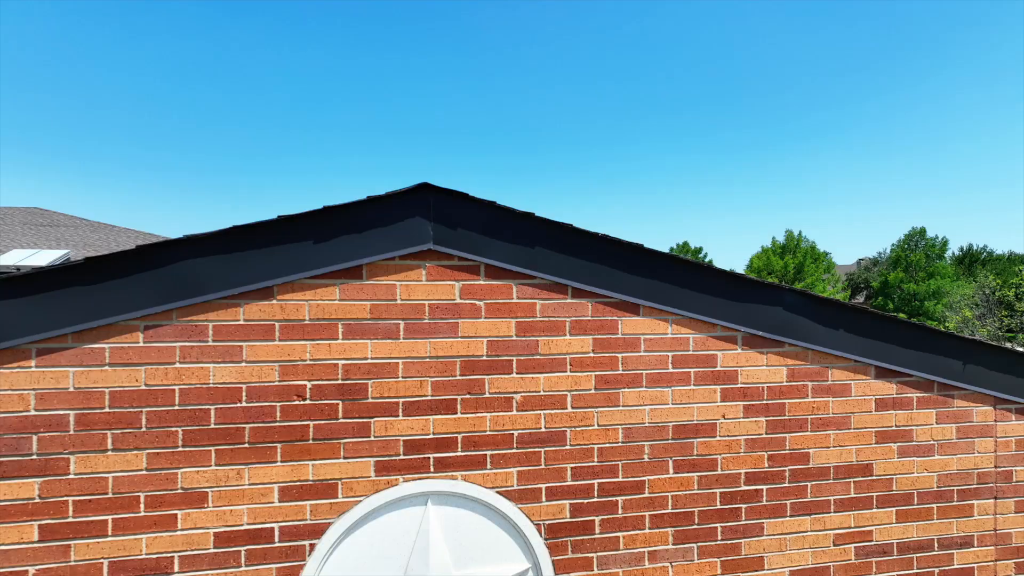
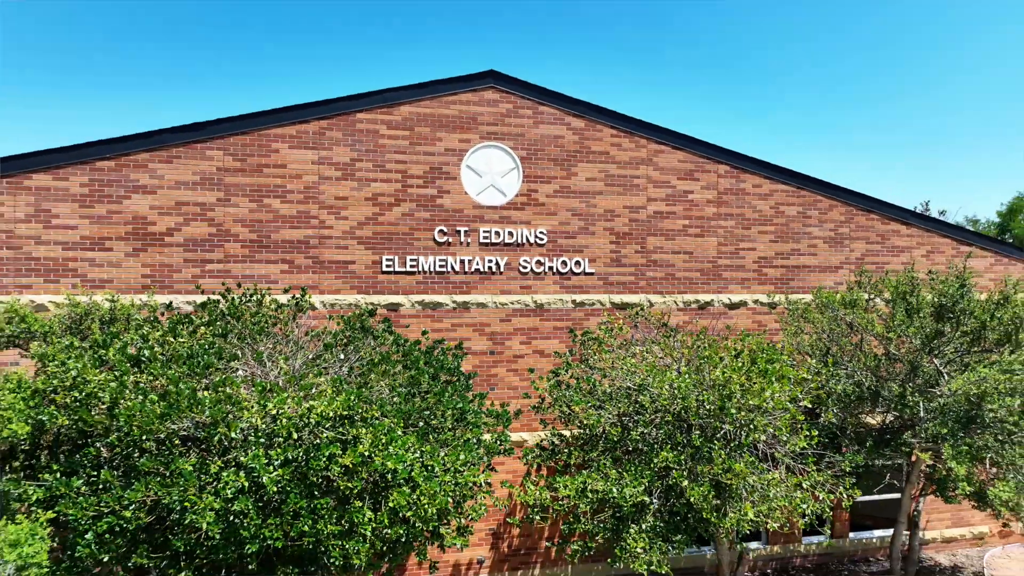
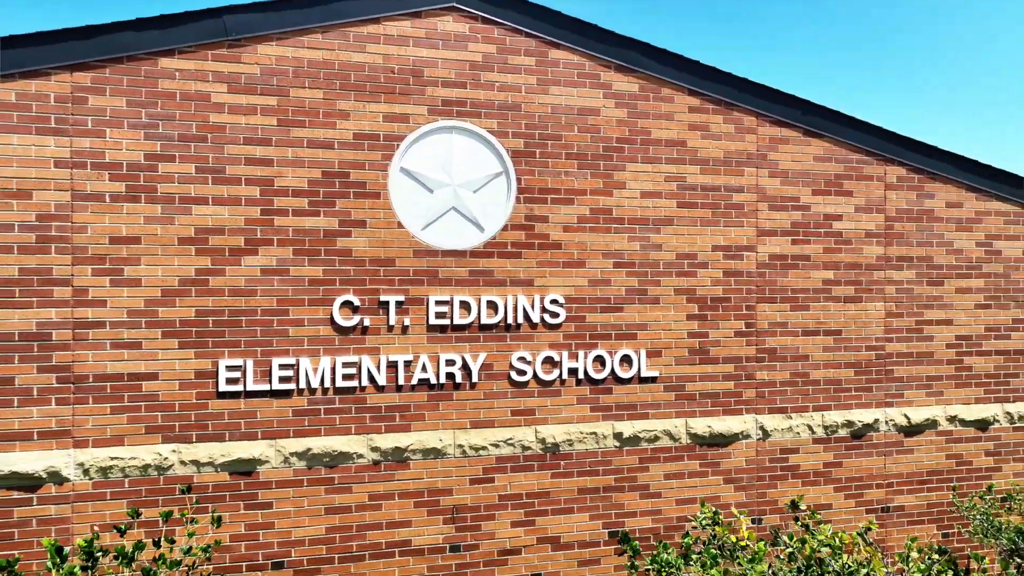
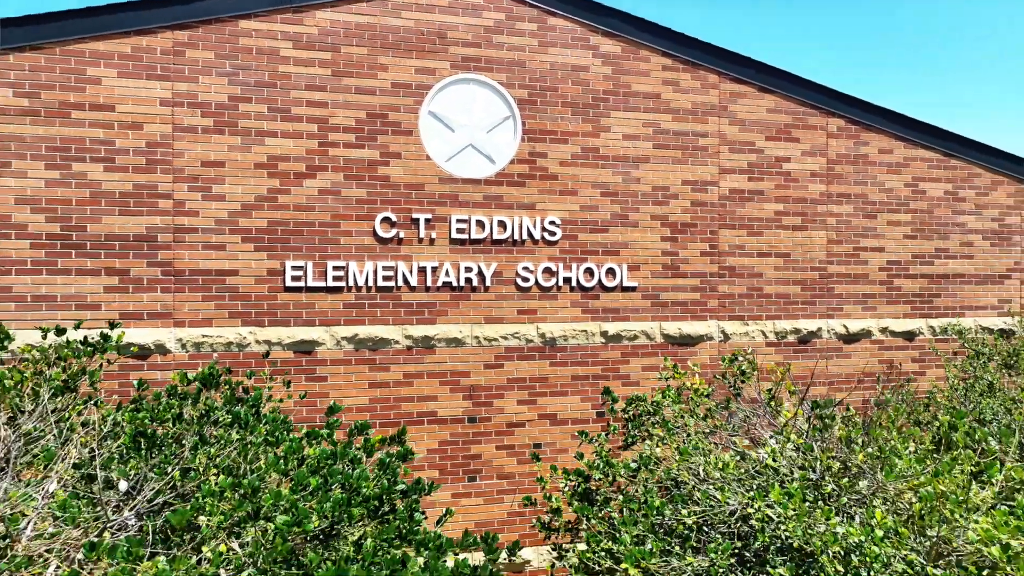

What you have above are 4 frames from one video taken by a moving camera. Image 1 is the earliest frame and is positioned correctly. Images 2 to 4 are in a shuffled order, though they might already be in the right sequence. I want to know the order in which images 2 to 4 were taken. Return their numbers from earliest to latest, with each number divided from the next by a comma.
3, 4, 2
